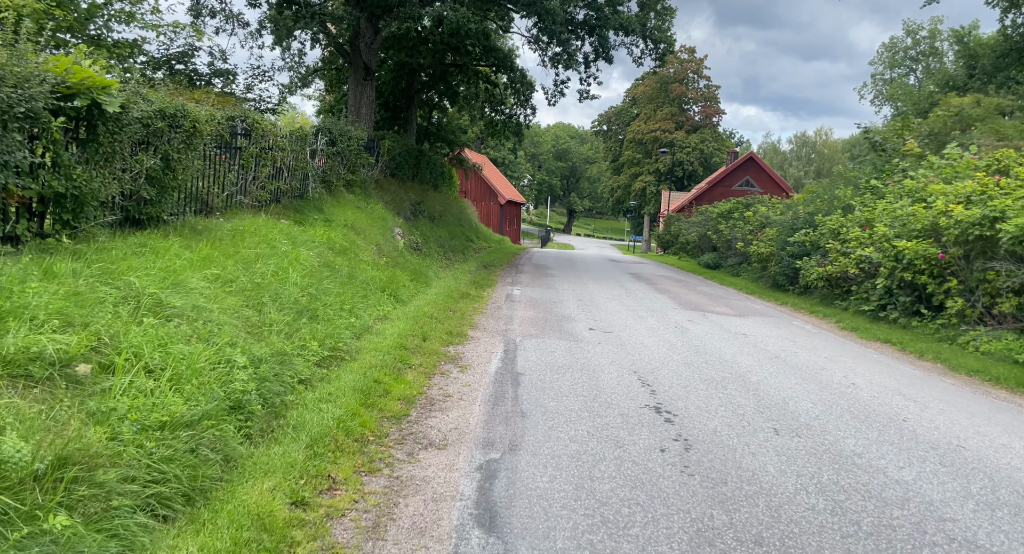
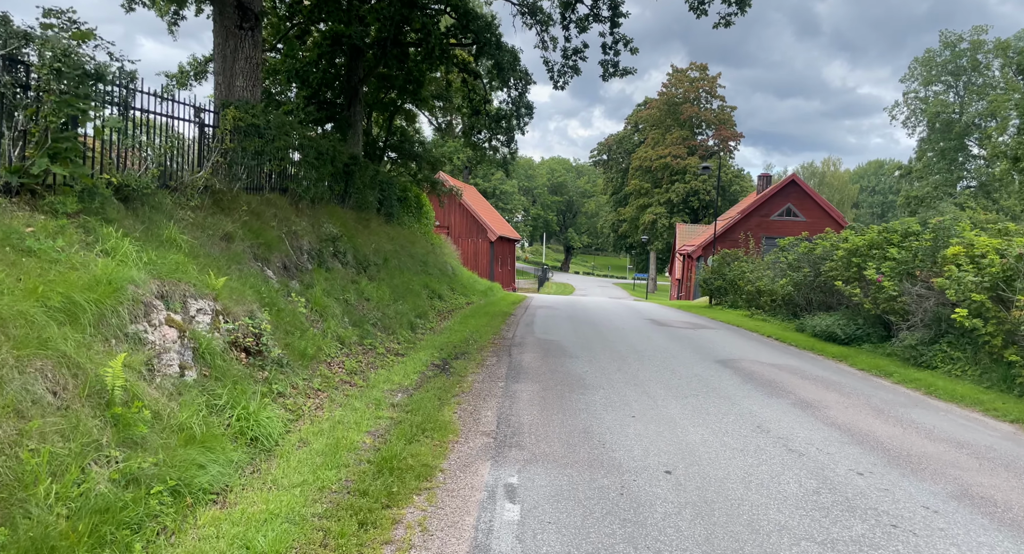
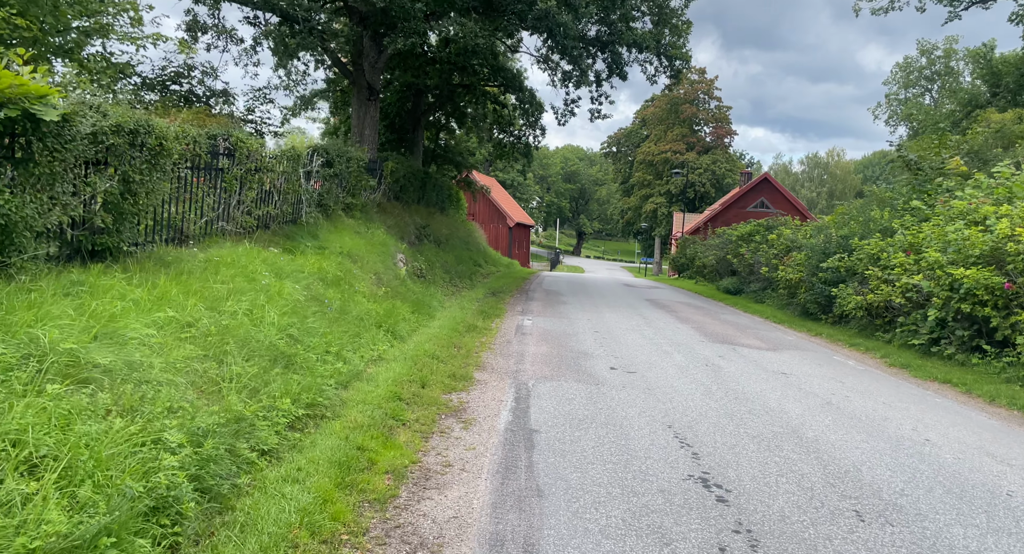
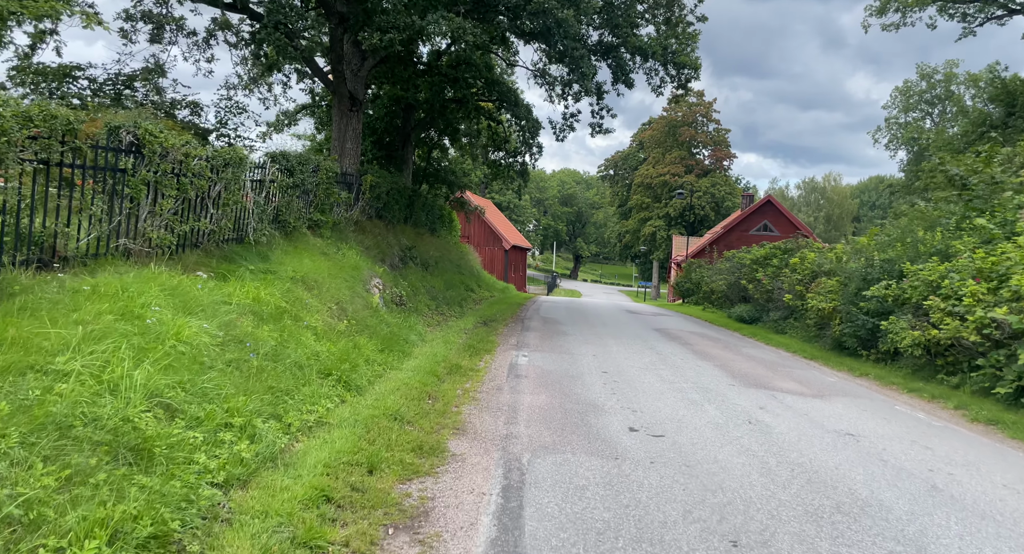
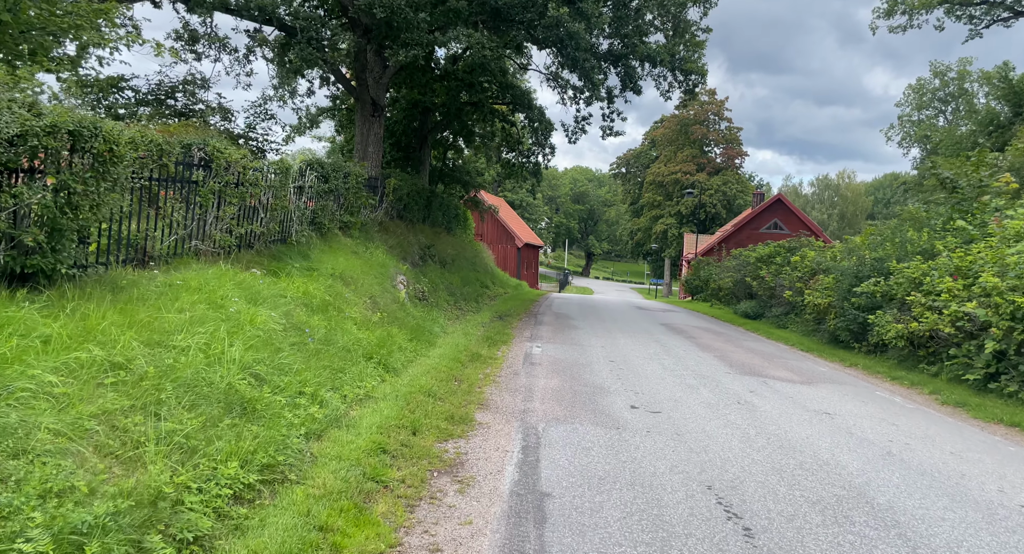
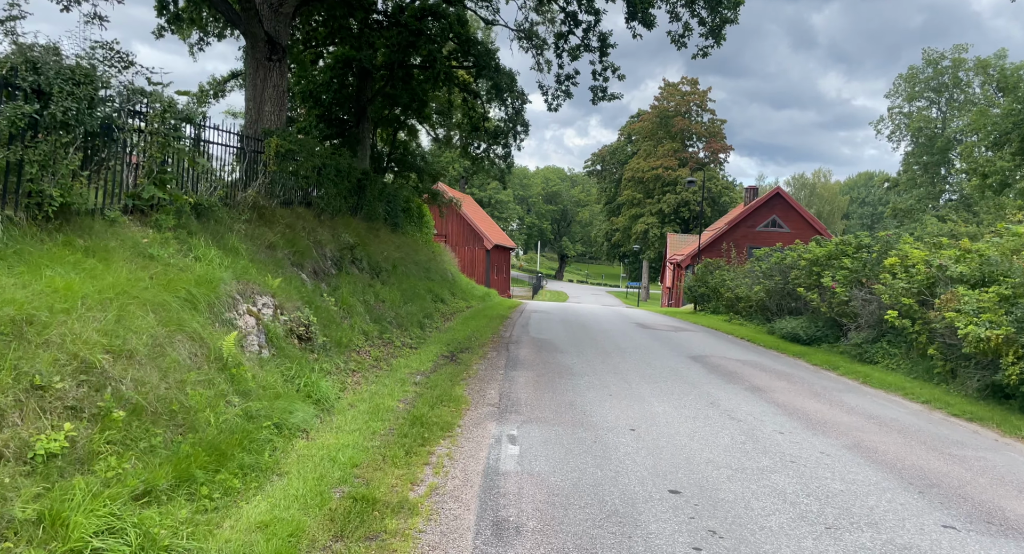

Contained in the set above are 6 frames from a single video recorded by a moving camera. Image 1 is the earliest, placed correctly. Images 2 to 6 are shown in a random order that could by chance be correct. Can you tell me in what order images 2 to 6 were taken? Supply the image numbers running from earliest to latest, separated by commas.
3, 5, 4, 6, 2
